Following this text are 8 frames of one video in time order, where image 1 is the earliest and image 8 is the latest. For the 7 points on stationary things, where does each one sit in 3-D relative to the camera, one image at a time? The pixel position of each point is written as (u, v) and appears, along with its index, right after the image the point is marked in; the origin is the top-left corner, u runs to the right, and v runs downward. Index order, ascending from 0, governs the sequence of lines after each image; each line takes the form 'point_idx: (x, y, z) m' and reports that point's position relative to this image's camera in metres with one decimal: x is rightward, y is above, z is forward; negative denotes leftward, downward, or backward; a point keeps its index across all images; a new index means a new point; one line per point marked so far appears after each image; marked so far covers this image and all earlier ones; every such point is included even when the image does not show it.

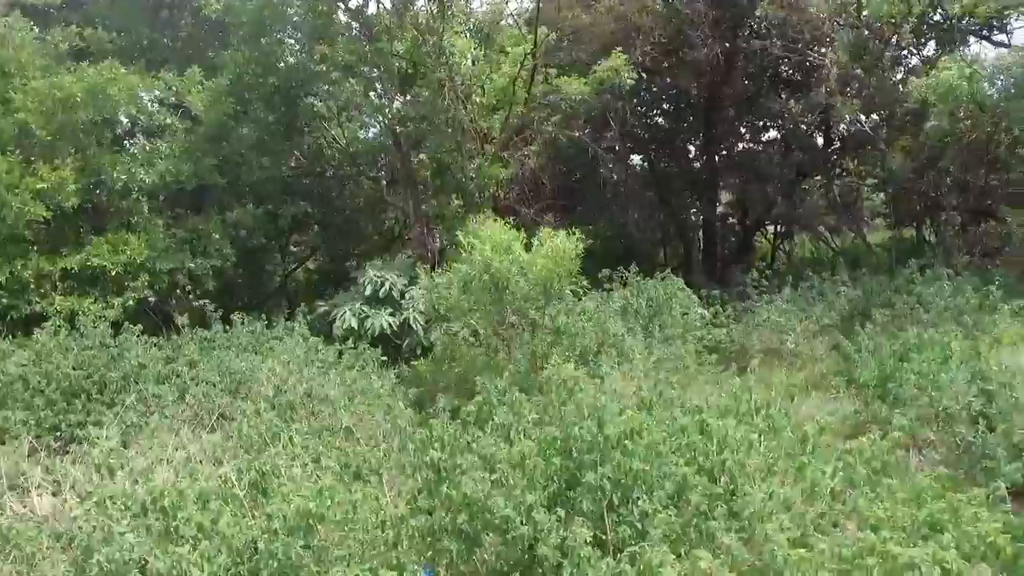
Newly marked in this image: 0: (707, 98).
0: (+3.1, +2.8, +10.2) m
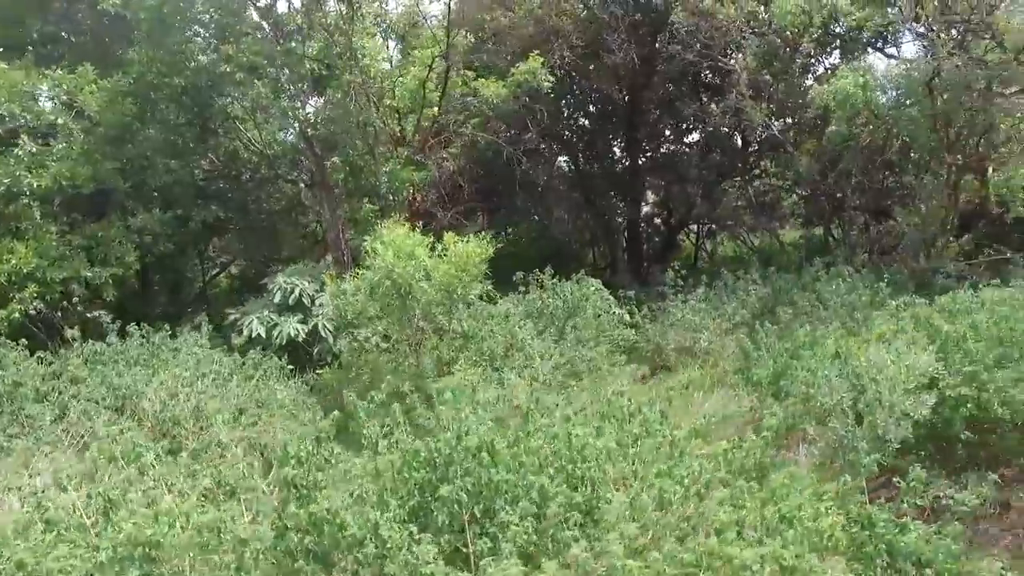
0: (+1.9, +2.8, +10.4) m
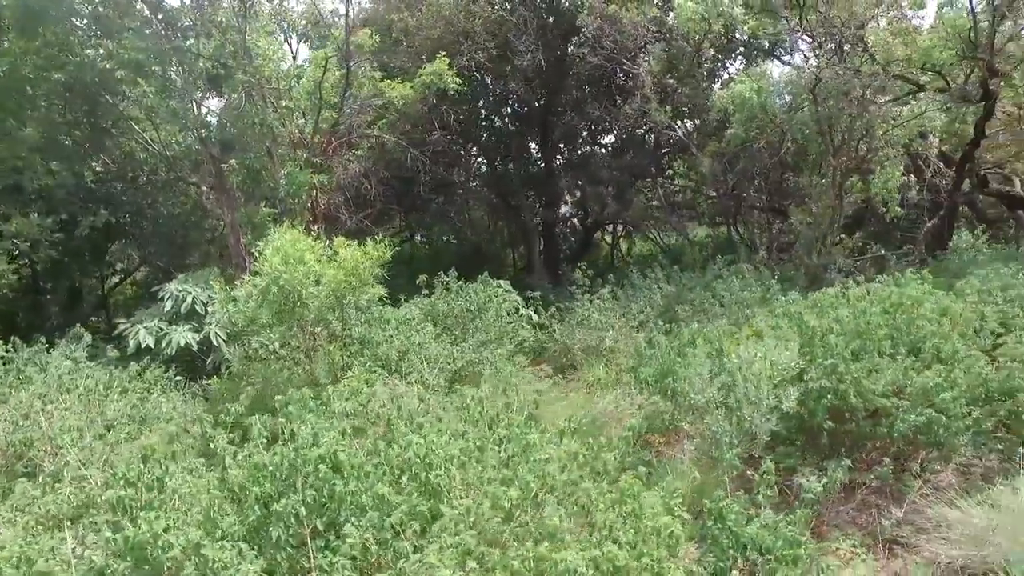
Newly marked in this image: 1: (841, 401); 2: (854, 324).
0: (+0.6, +2.8, +10.6) m
1: (+1.6, -0.6, +3.5) m
2: (+1.8, -0.2, +3.9) m
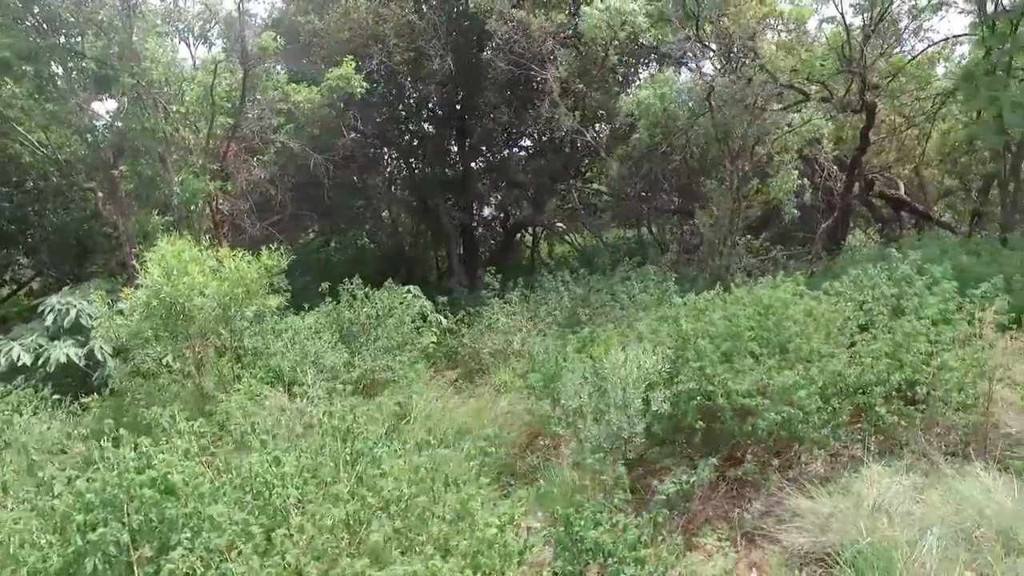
0: (-0.8, +2.7, +10.6) m
1: (+1.0, -0.6, +3.6) m
2: (+1.2, -0.2, +4.1) m
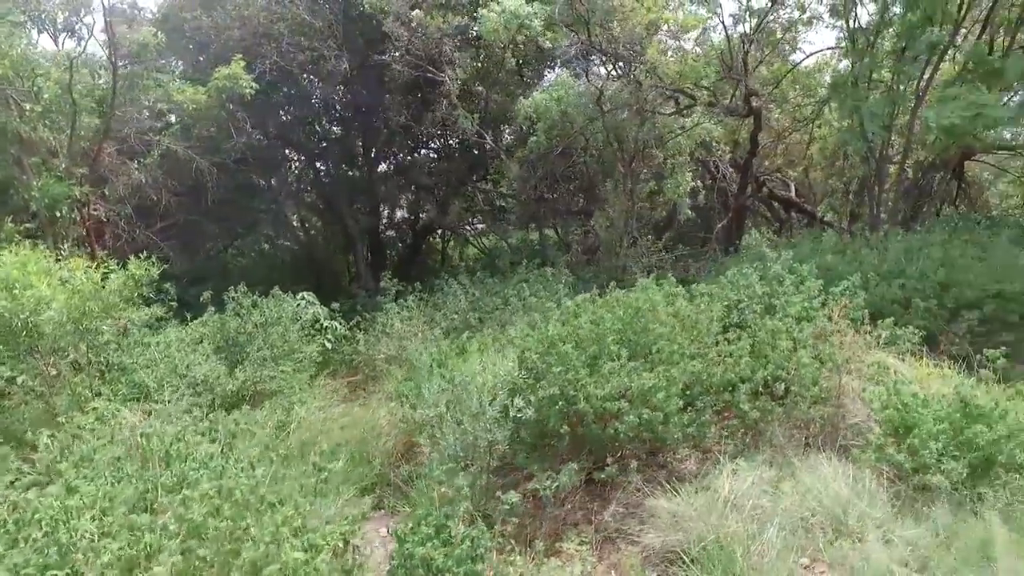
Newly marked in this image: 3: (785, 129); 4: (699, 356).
0: (-2.3, +2.7, +10.4) m
1: (+0.3, -0.6, +3.6) m
2: (+0.4, -0.3, +4.1) m
3: (+4.1, +2.4, +10.2) m
4: (+1.1, -0.4, +4.1) m
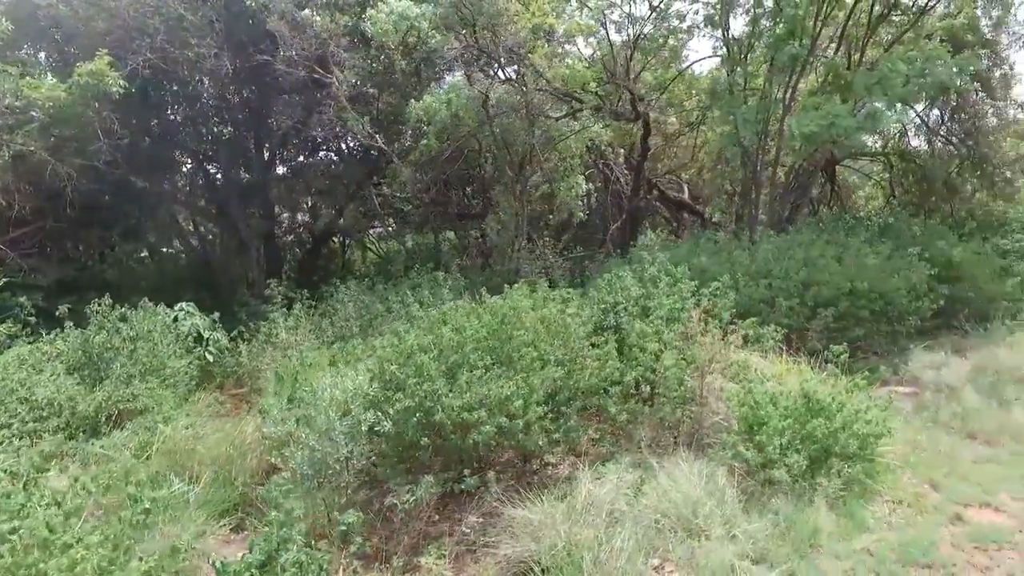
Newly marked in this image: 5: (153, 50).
0: (-3.9, +2.5, +10.0) m
1: (-0.4, -0.7, +3.6) m
2: (-0.4, -0.3, +4.0) m
3: (+2.5, +2.4, +10.5) m
4: (+0.3, -0.4, +4.1) m
5: (-4.8, +3.2, +9.2) m
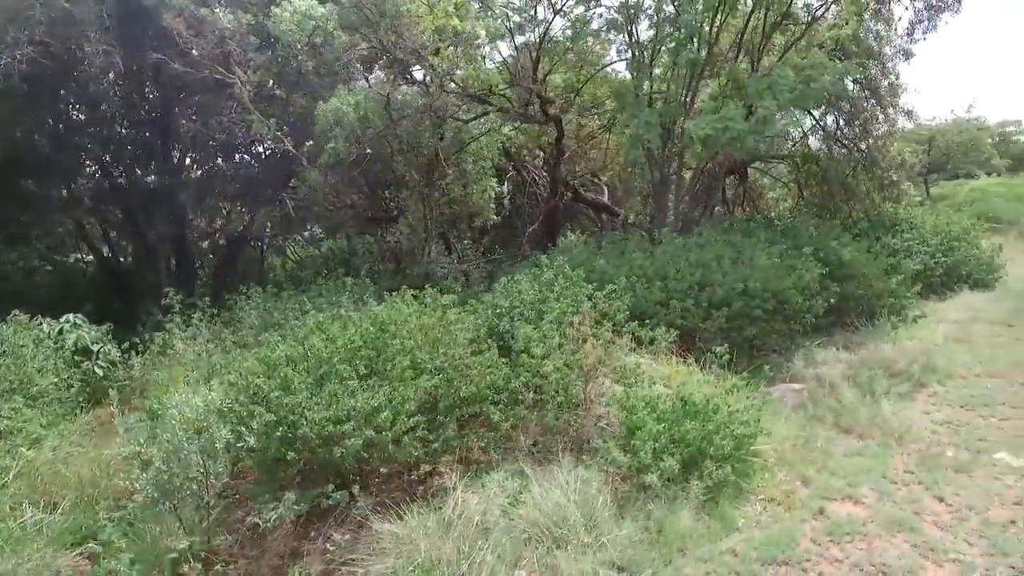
0: (-5.1, +2.4, +9.5) m
1: (-1.1, -0.7, +3.4) m
2: (-1.1, -0.4, +3.9) m
3: (+1.2, +2.3, +10.6) m
4: (-0.4, -0.5, +4.0) m
5: (-6.0, +3.1, +8.6) m
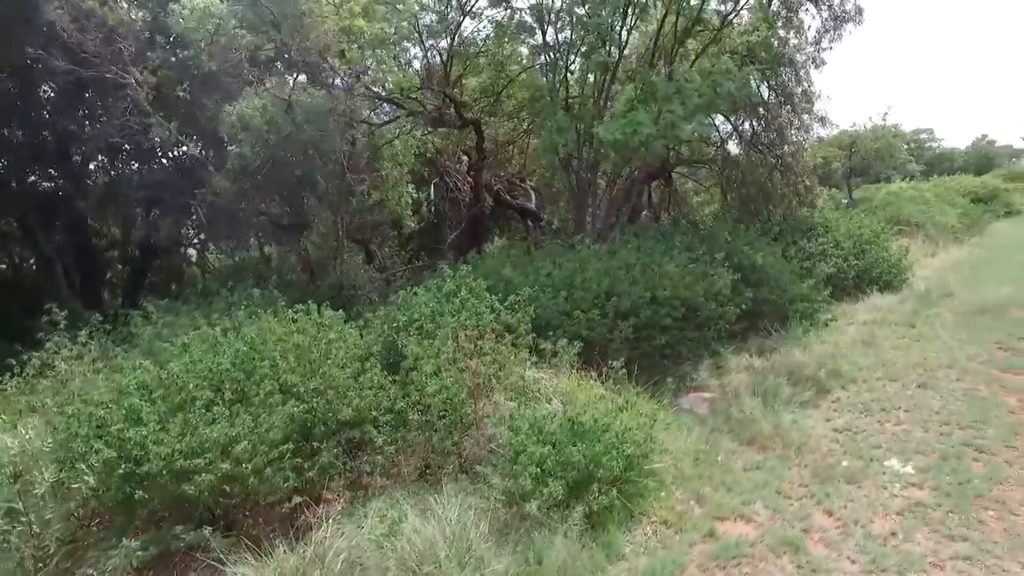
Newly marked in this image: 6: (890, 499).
0: (-6.2, +2.2, +8.8) m
1: (-1.7, -0.8, +3.1) m
2: (-1.7, -0.4, +3.5) m
3: (-0.1, +2.2, +10.4) m
4: (-1.0, -0.6, +3.7) m
5: (-7.0, +2.9, +7.9) m
6: (+2.0, -1.1, +3.6) m
